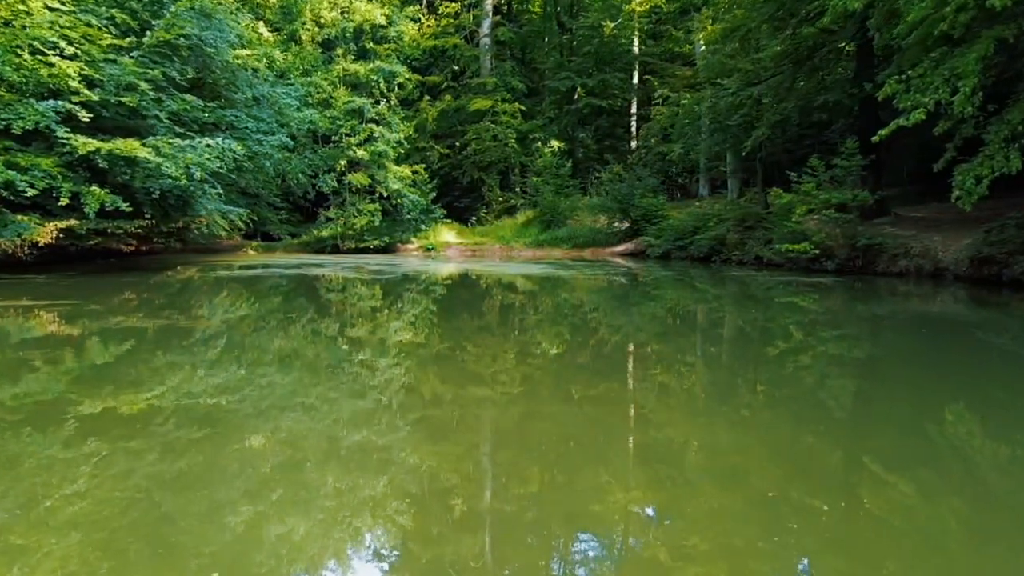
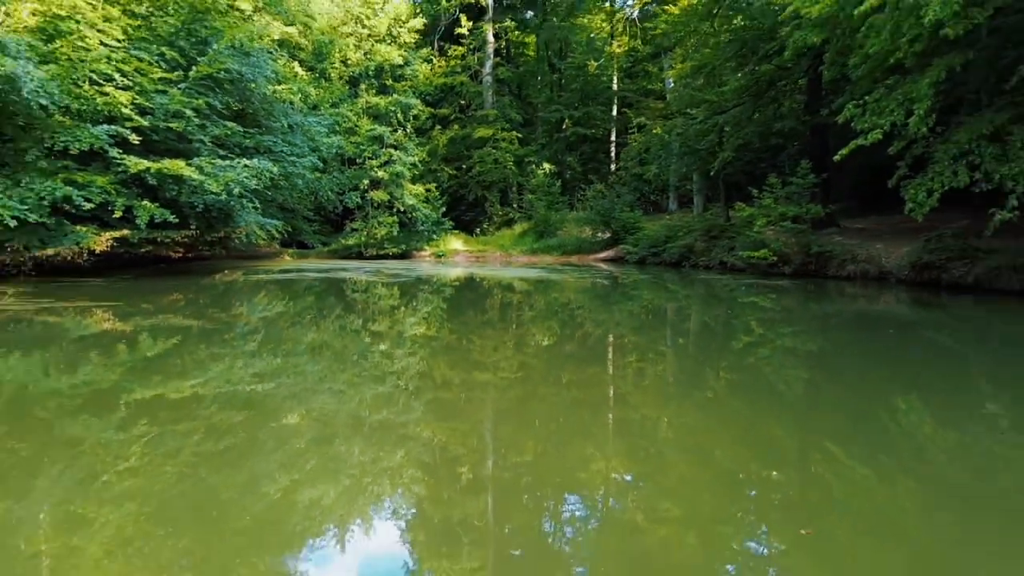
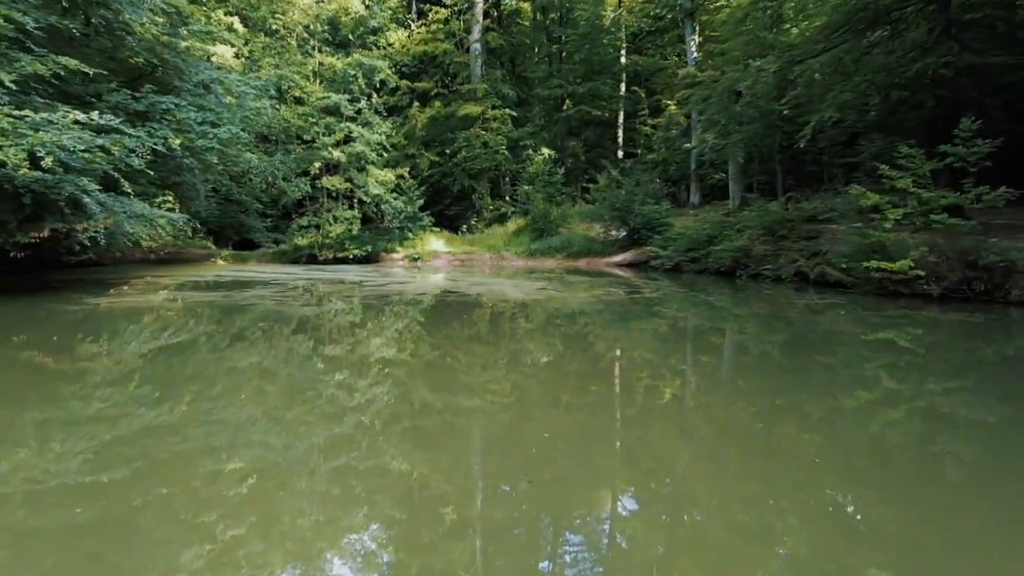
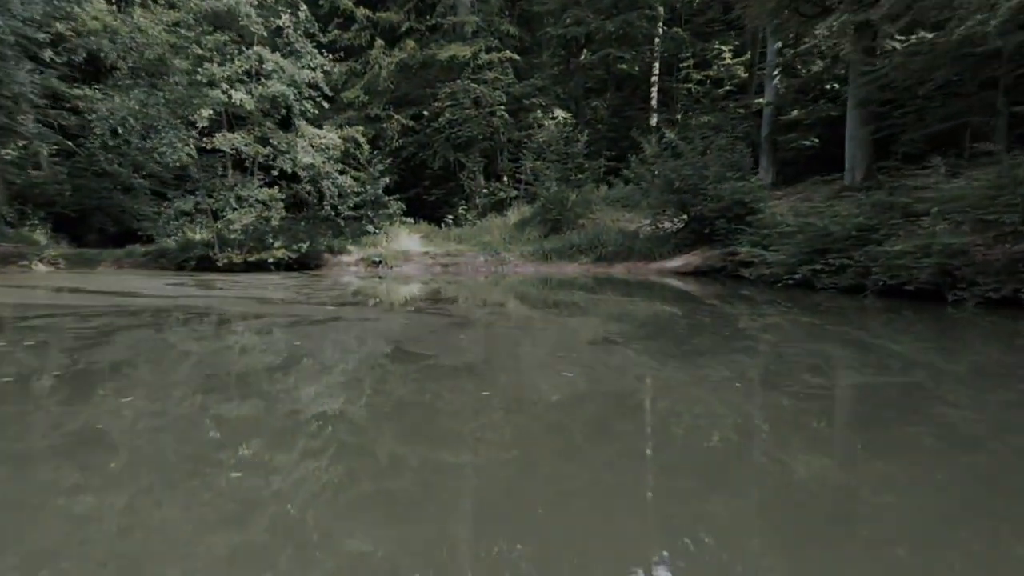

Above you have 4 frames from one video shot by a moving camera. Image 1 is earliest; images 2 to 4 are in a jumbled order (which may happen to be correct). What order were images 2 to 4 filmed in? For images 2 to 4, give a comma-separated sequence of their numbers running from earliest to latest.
2, 3, 4
